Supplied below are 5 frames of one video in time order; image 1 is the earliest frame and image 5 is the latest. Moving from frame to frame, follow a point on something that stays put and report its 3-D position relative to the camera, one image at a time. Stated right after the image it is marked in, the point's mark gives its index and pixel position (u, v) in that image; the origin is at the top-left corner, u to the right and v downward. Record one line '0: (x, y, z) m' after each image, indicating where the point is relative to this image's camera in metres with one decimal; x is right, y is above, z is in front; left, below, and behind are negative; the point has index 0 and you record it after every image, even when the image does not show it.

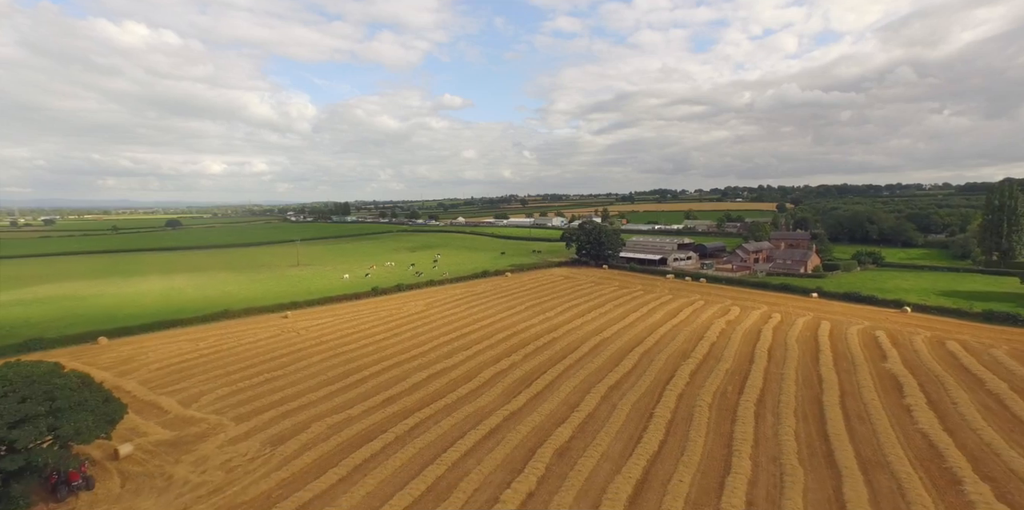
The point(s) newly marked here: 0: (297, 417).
0: (-9.6, -7.2, +18.9) m
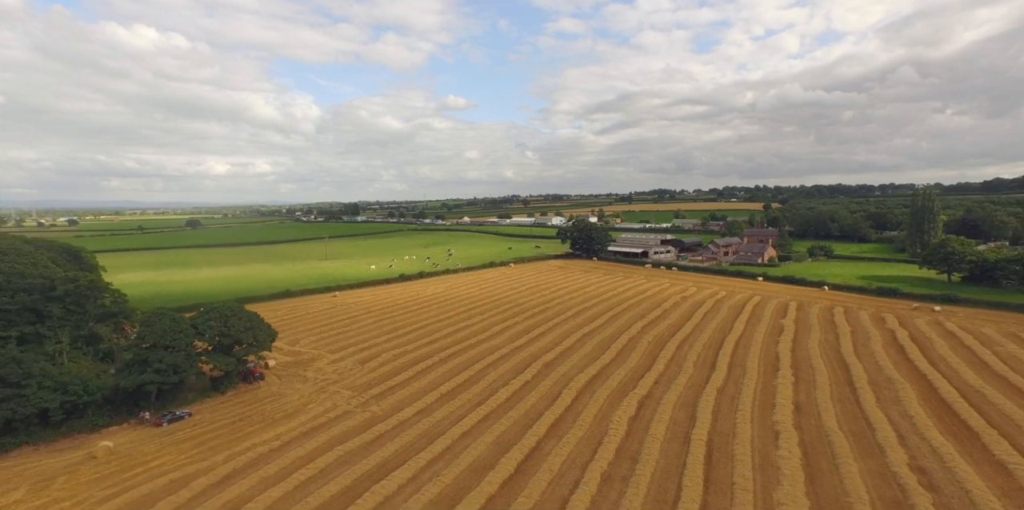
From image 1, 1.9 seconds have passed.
0: (-9.3, -6.3, +27.9) m
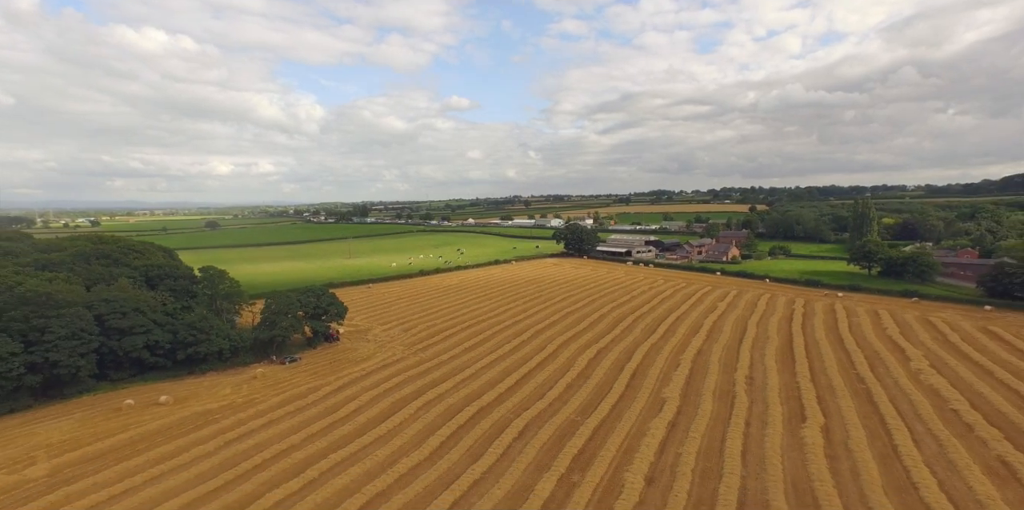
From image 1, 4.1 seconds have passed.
0: (-9.2, -6.1, +37.6) m
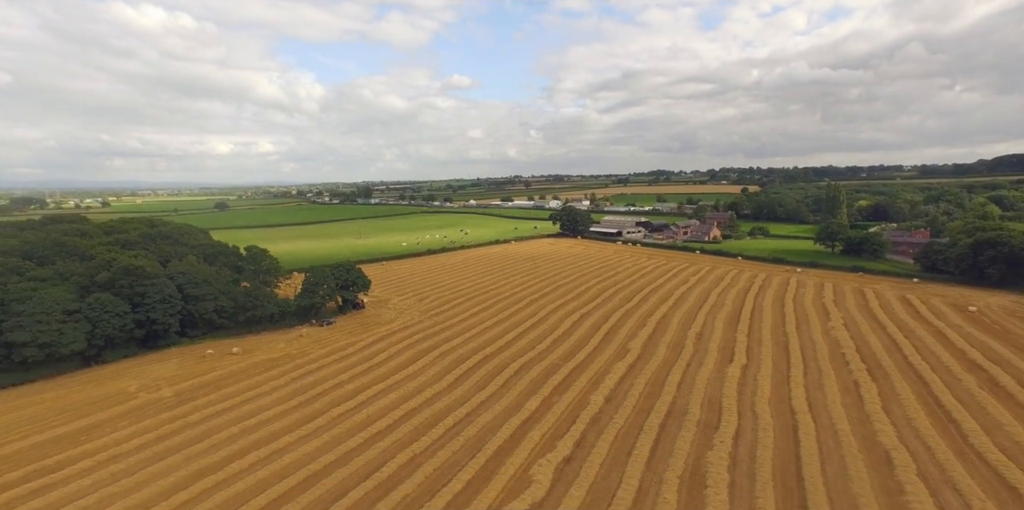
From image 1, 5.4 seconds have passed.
0: (-9.3, -4.2, +43.4) m
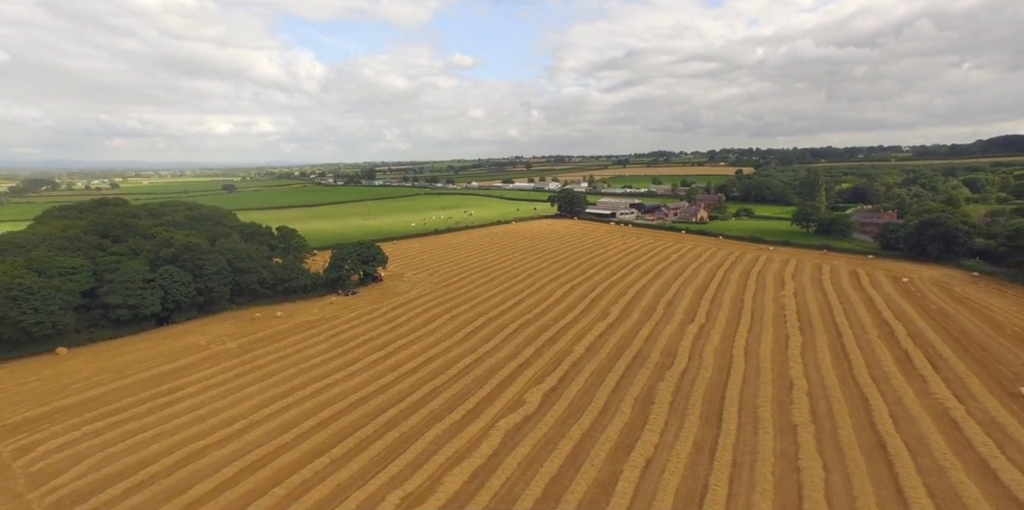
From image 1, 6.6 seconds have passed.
0: (-9.3, -1.8, +48.5) m
